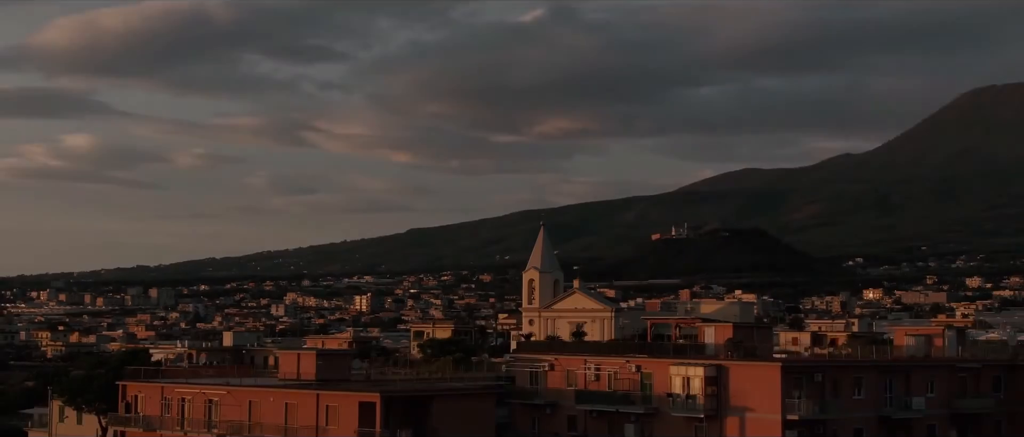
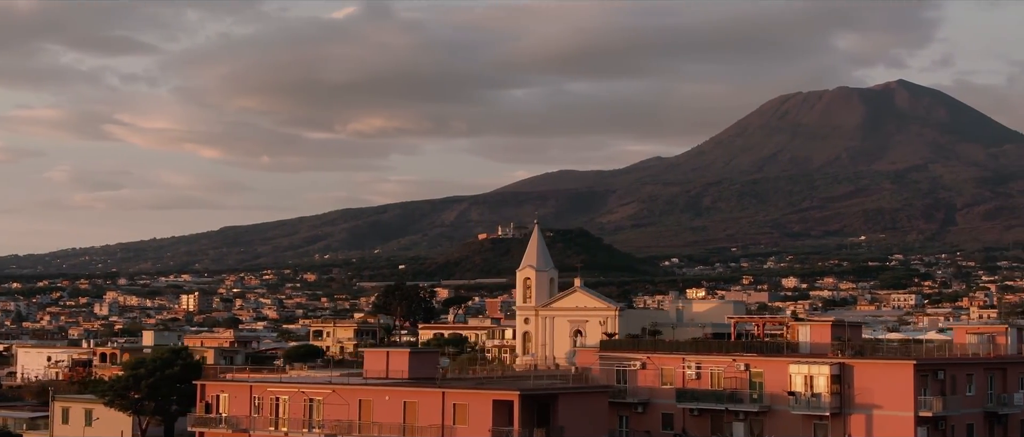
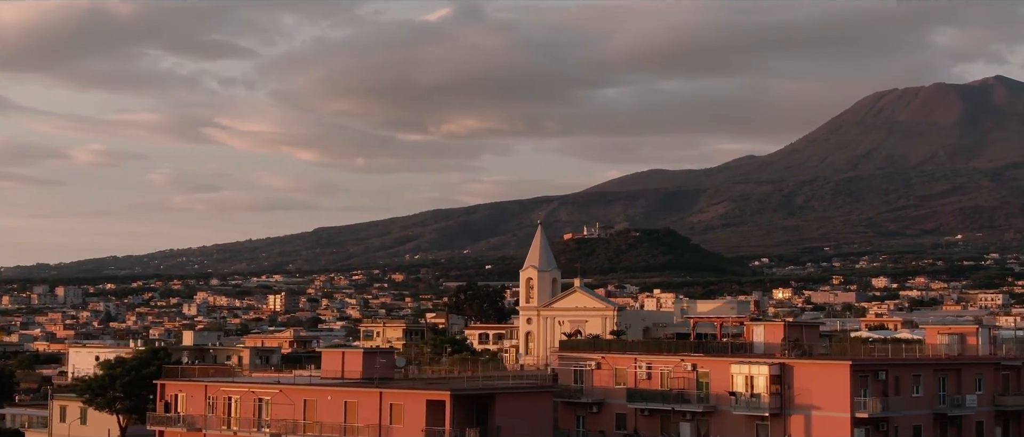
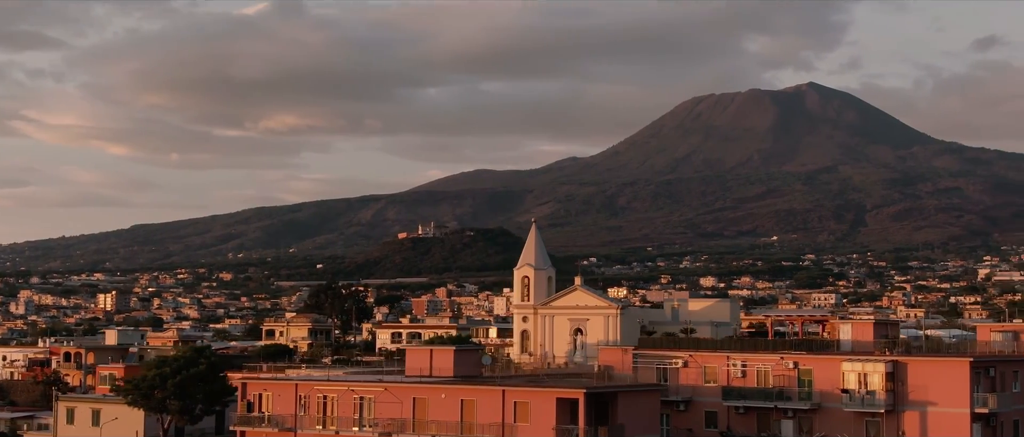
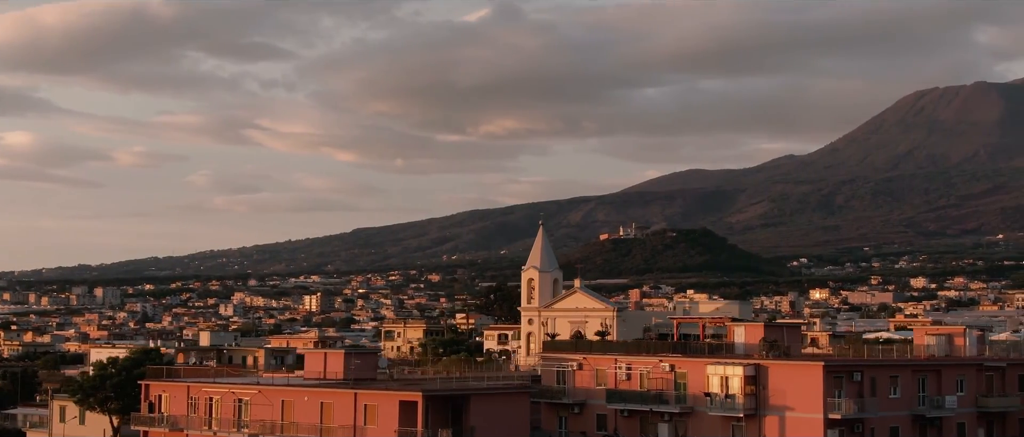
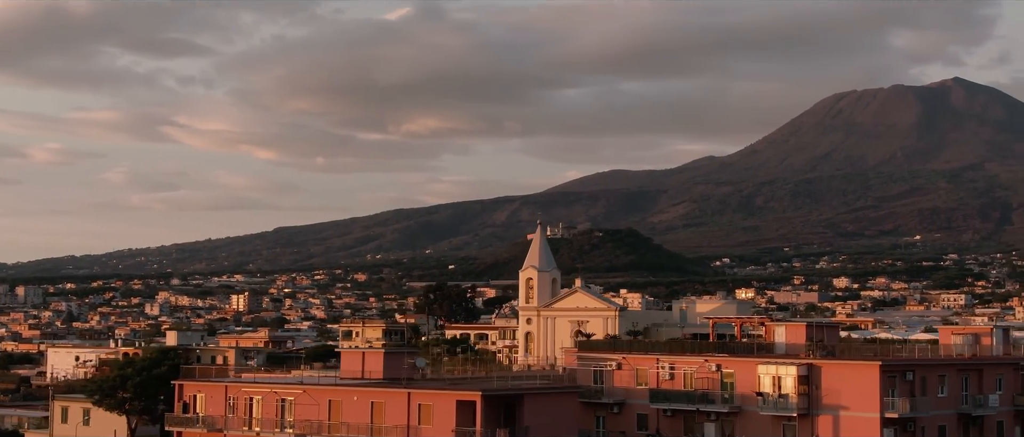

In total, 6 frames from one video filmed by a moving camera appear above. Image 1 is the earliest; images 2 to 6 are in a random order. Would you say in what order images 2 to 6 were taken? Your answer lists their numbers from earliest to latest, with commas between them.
5, 3, 6, 2, 4
